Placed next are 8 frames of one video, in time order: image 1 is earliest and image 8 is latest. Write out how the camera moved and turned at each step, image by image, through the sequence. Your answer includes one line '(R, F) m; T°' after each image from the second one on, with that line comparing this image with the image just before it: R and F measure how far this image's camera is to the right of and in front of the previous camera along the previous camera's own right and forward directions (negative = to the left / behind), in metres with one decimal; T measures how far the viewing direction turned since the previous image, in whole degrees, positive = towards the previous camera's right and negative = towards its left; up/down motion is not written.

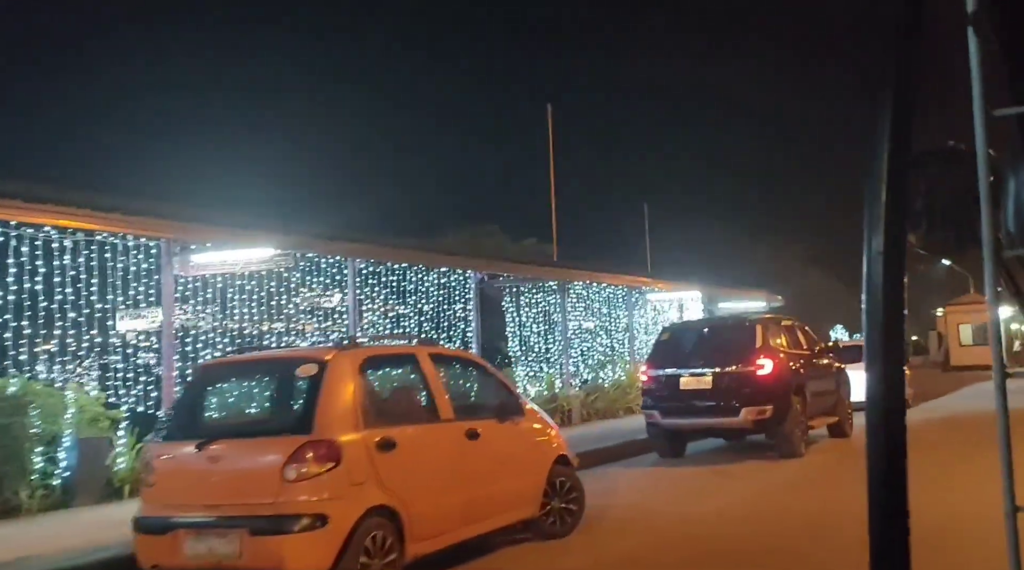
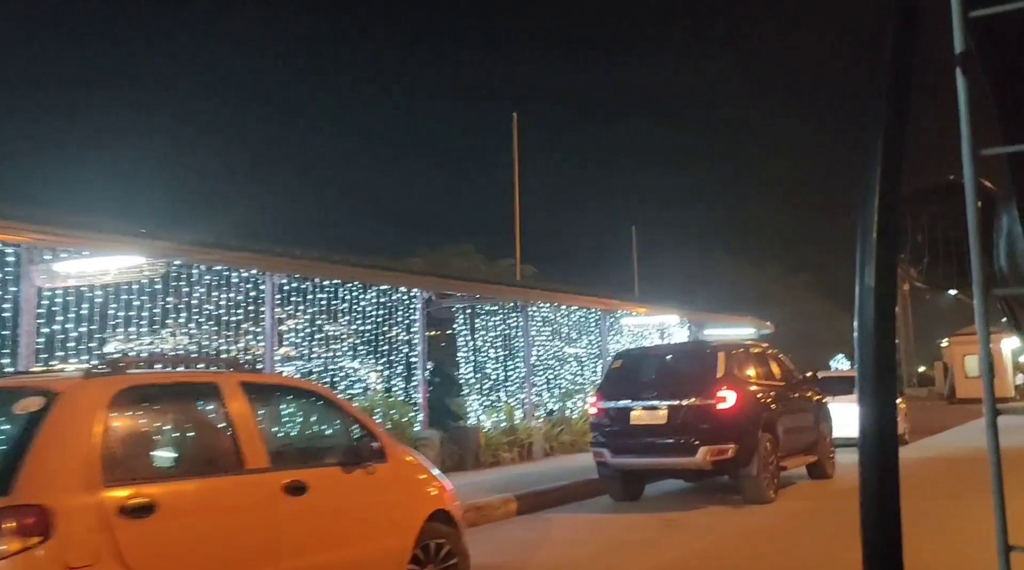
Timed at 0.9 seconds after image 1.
(+0.8, +1.6) m; 0°
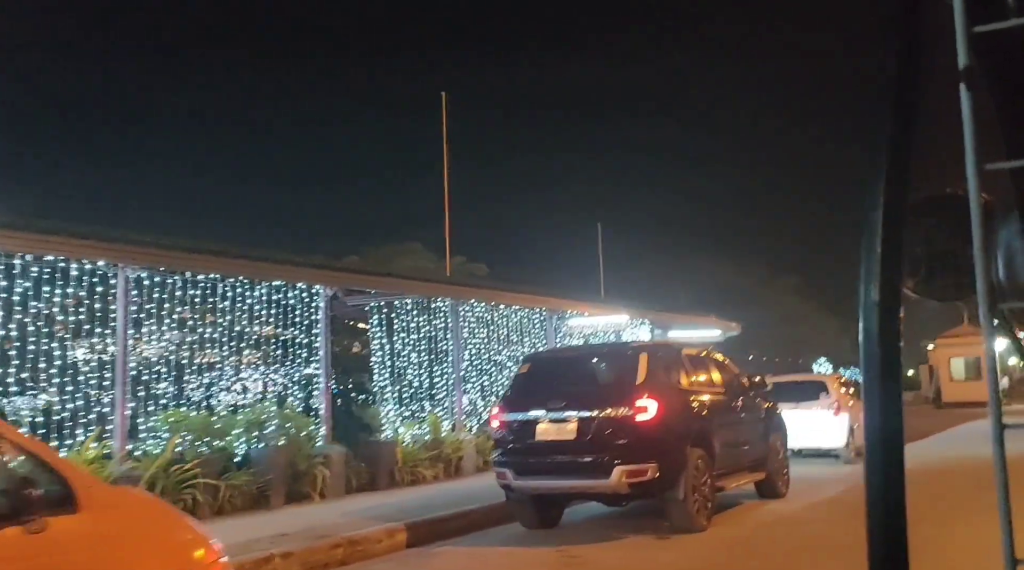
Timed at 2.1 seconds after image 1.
(+1.0, +1.9) m; 0°
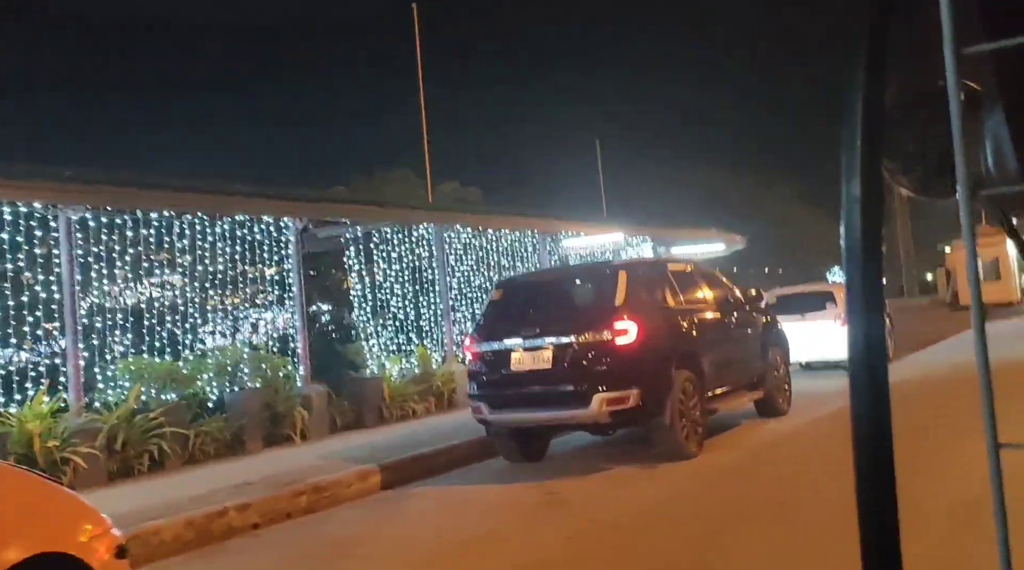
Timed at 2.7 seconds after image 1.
(+0.4, +0.8) m; -1°
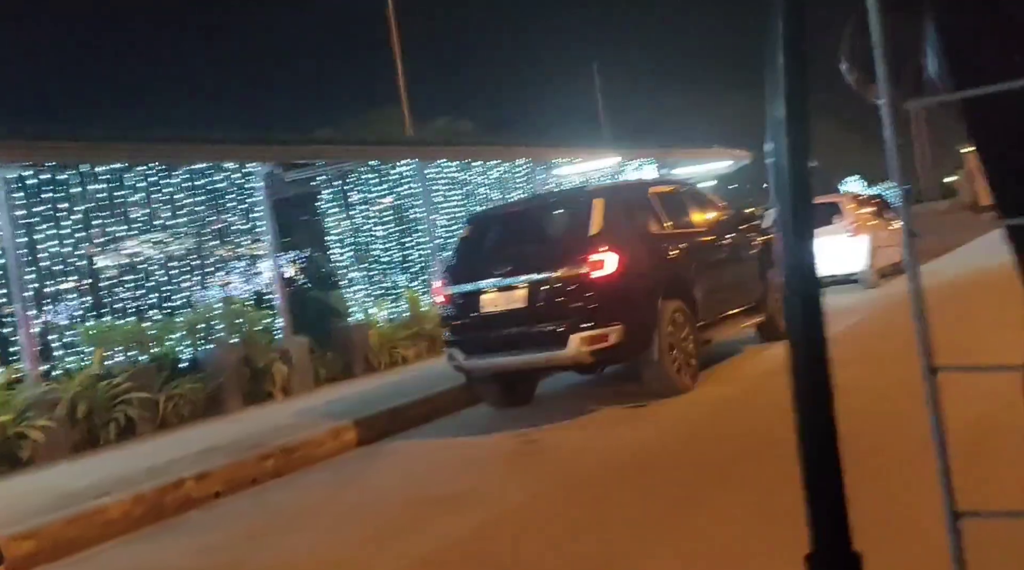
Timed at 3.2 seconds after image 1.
(+0.4, +0.7) m; -1°
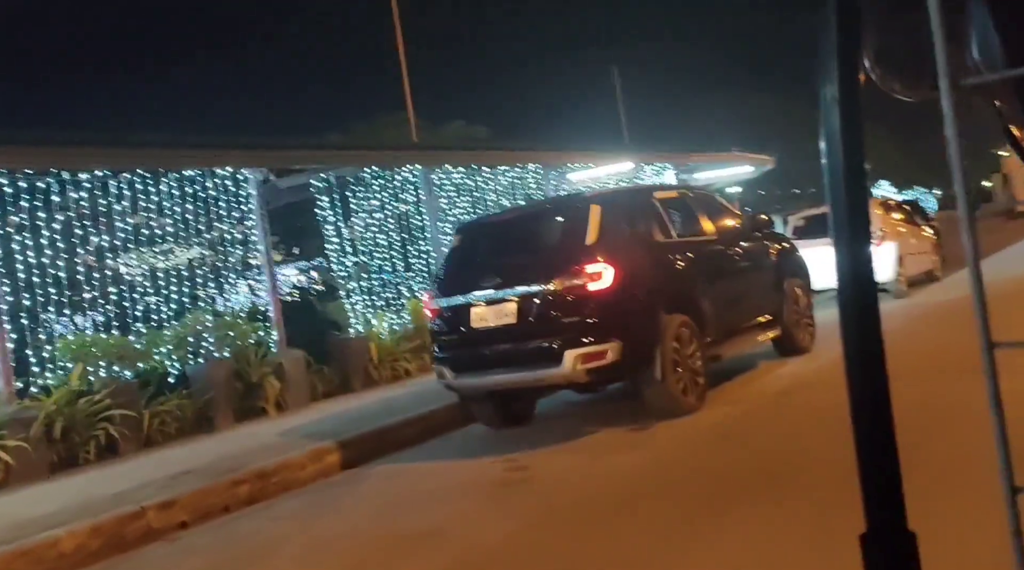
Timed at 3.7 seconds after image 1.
(+0.3, +0.6) m; -2°
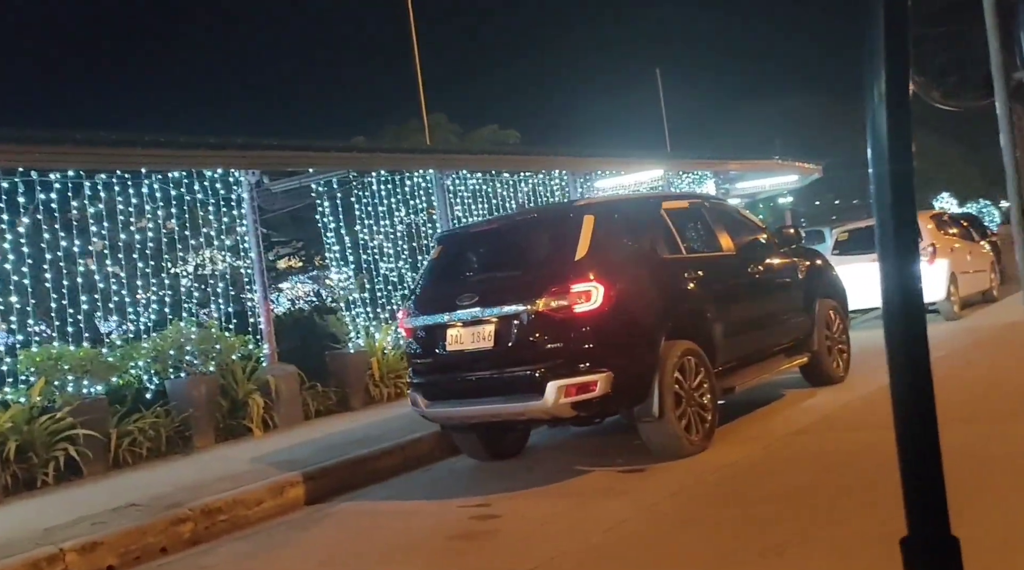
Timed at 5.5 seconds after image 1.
(+0.5, +1.0) m; -3°
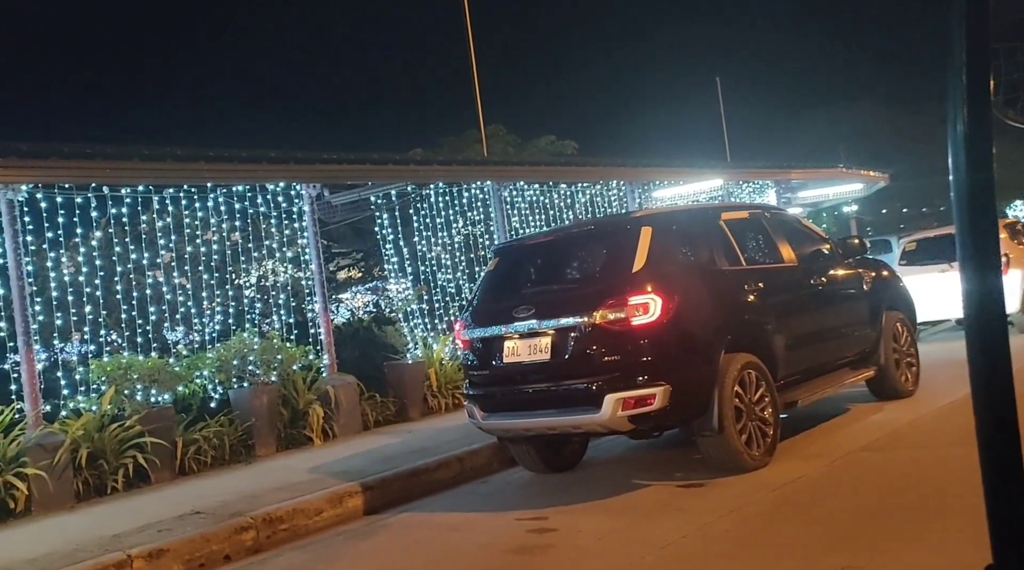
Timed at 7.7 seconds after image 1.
(0.0, 0.0) m; -3°
